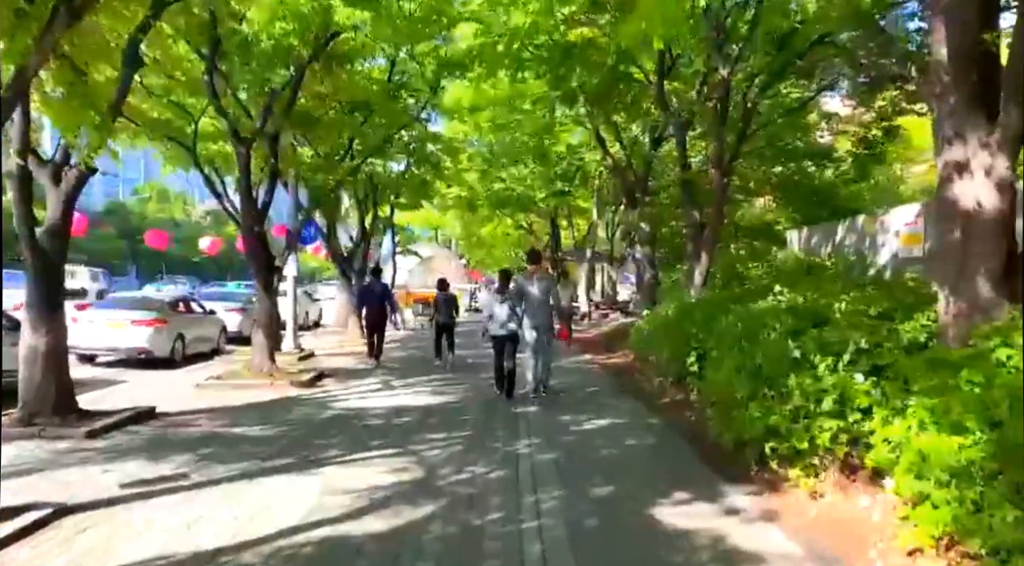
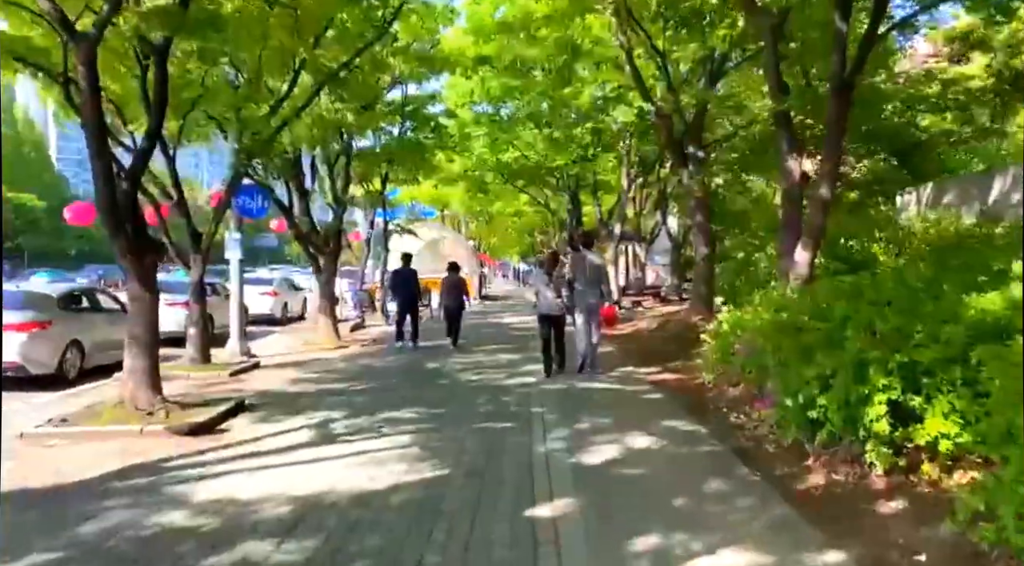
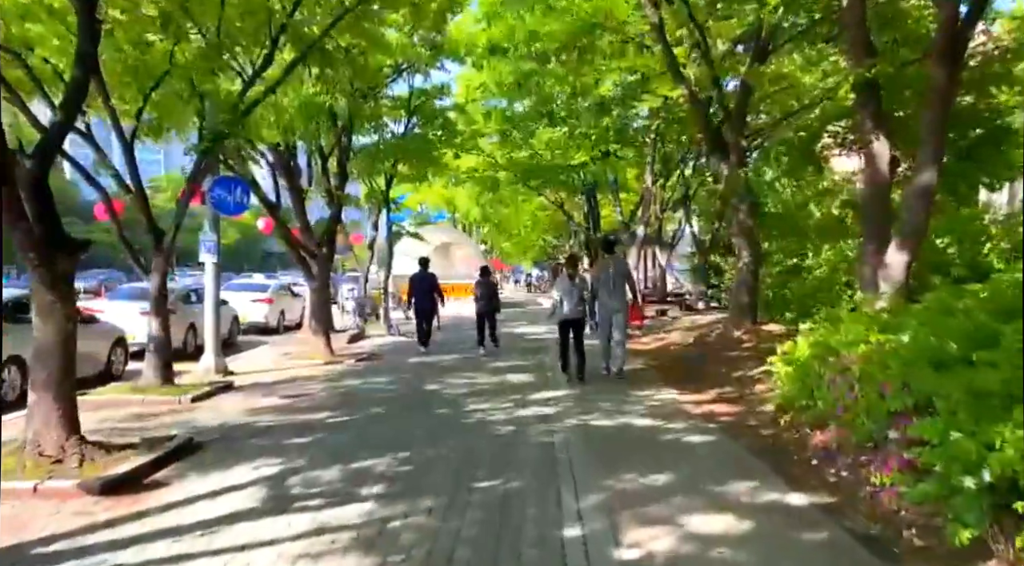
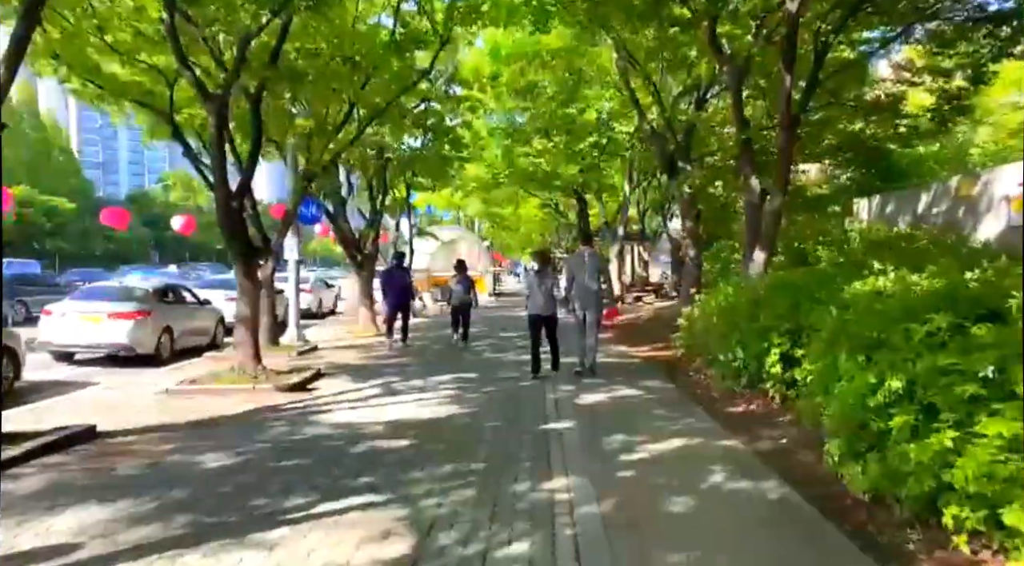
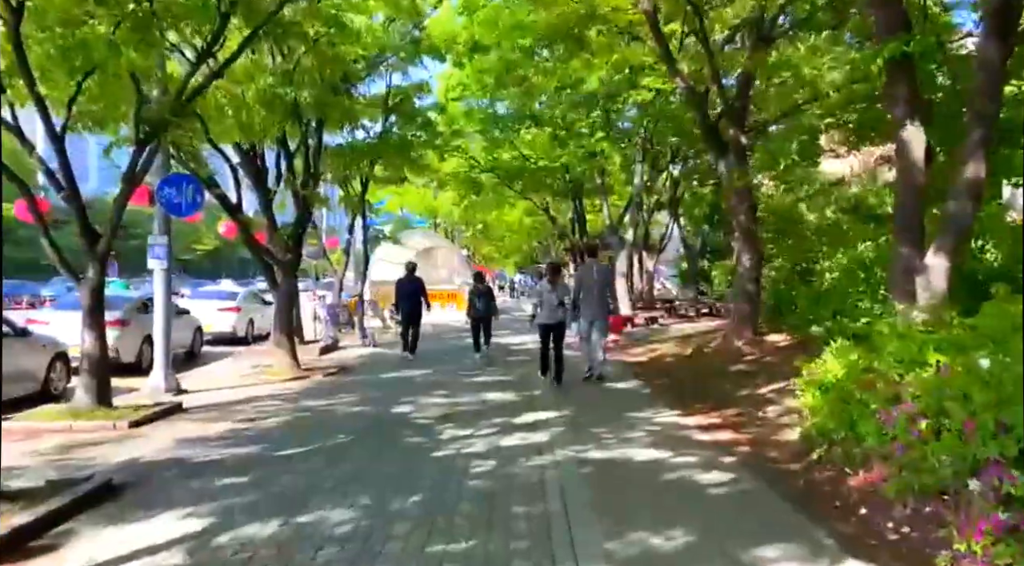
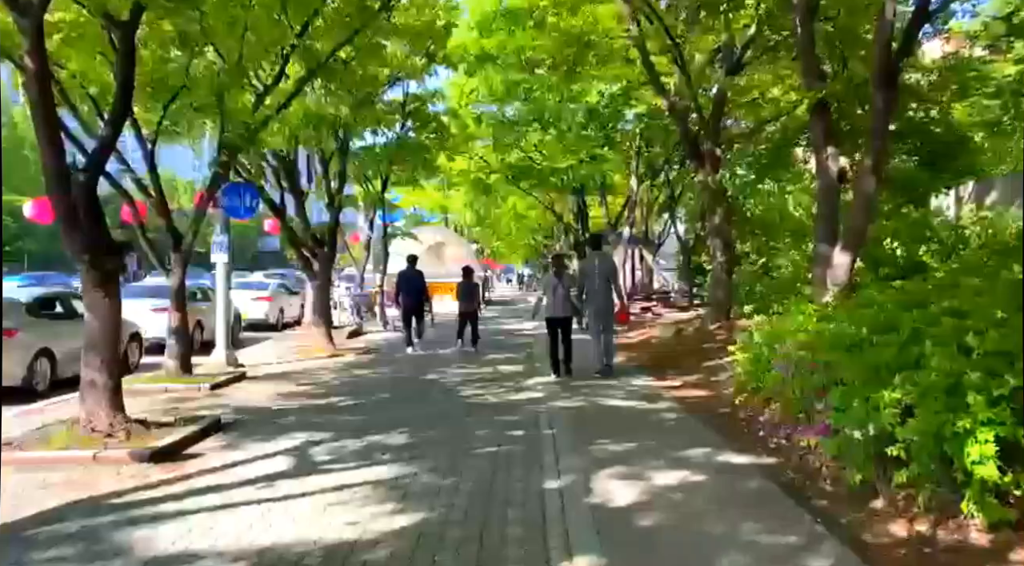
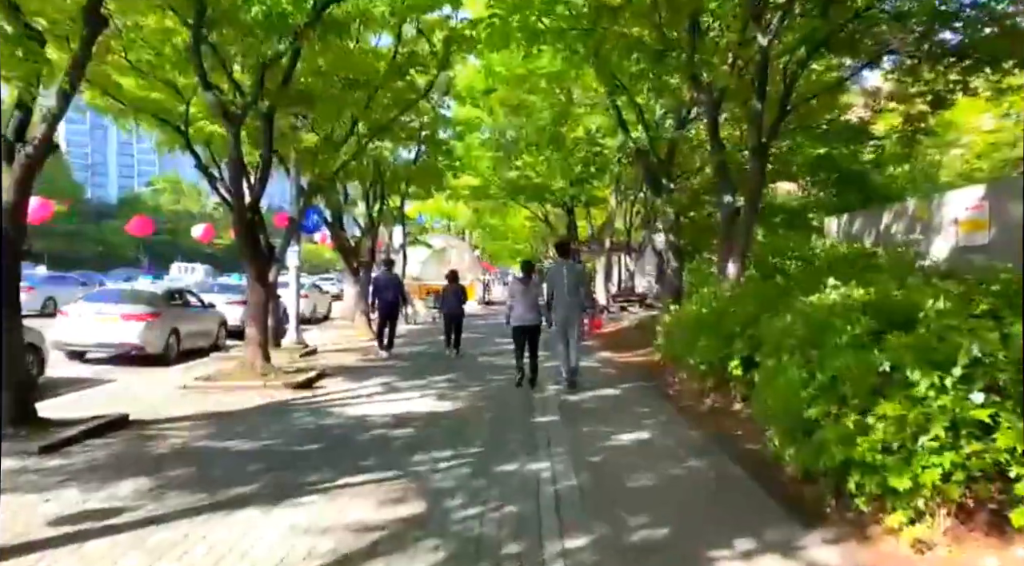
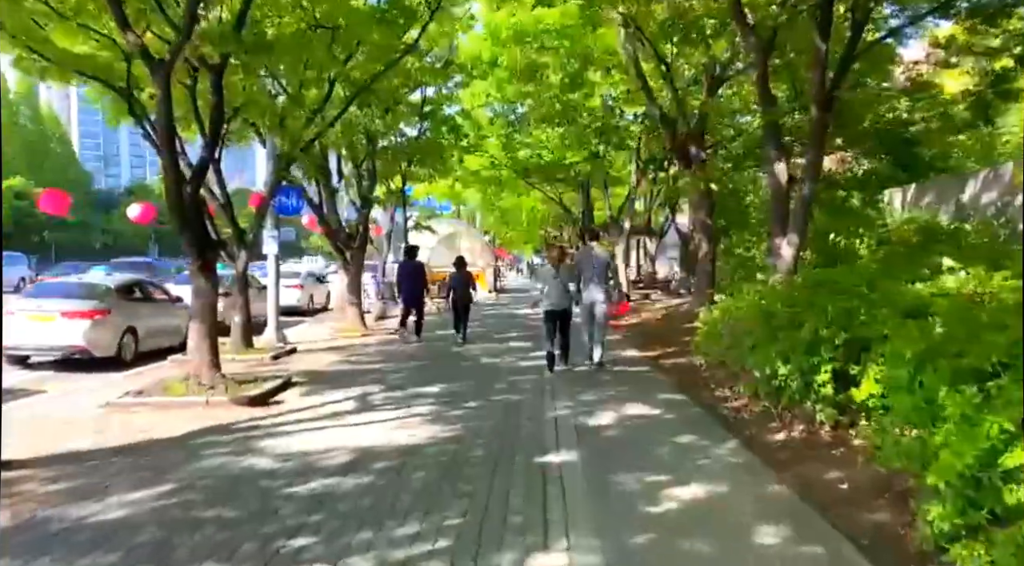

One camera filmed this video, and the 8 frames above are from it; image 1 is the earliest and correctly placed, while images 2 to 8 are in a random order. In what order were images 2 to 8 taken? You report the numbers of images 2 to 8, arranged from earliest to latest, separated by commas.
7, 4, 8, 2, 6, 3, 5
